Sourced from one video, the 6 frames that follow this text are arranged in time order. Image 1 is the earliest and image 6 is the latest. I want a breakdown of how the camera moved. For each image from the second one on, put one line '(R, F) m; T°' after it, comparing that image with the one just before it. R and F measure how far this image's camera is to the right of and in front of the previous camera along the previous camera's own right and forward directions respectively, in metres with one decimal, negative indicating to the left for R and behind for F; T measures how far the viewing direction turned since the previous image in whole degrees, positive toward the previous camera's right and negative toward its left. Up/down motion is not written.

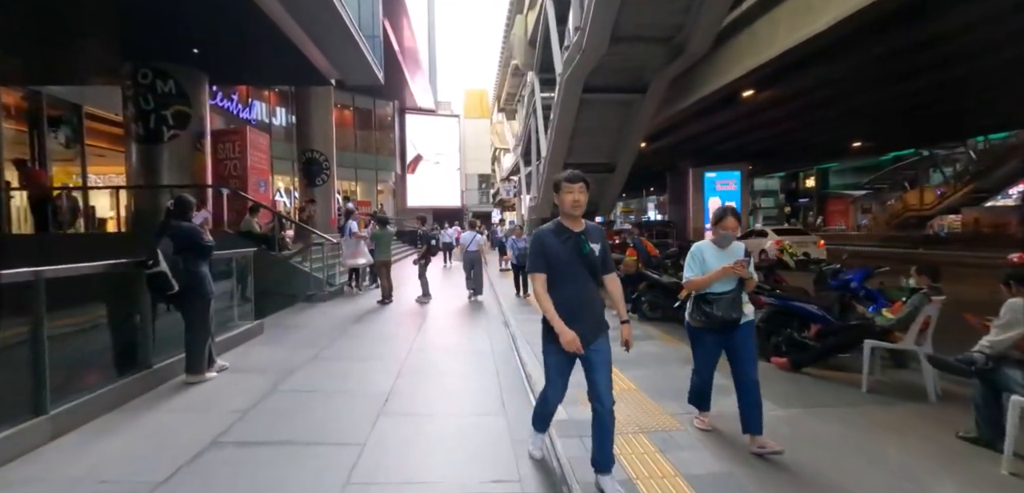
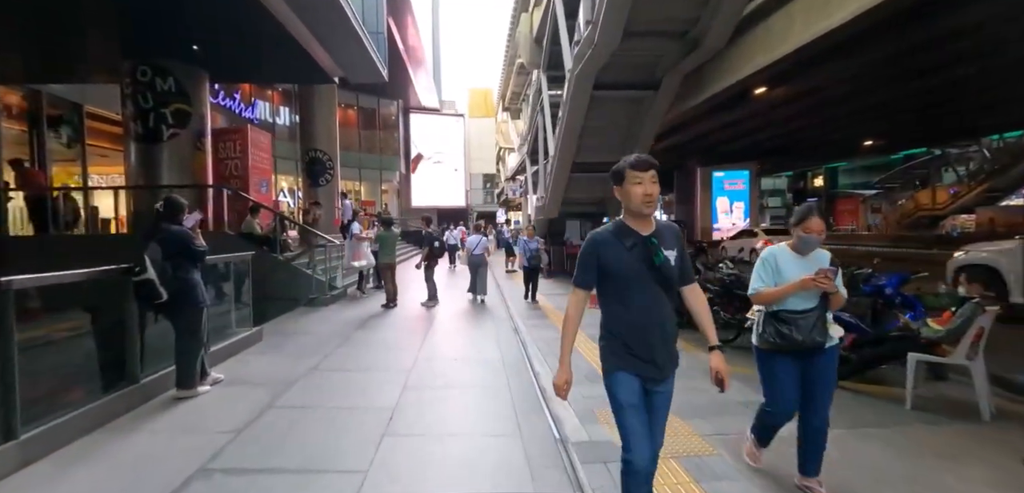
(-0.1, +0.3) m; -1°
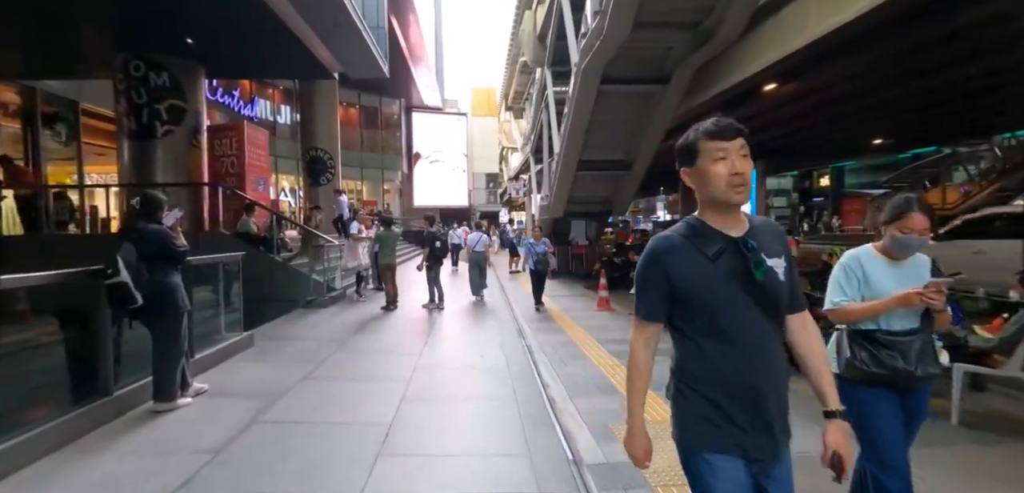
(0.0, +0.4) m; 0°
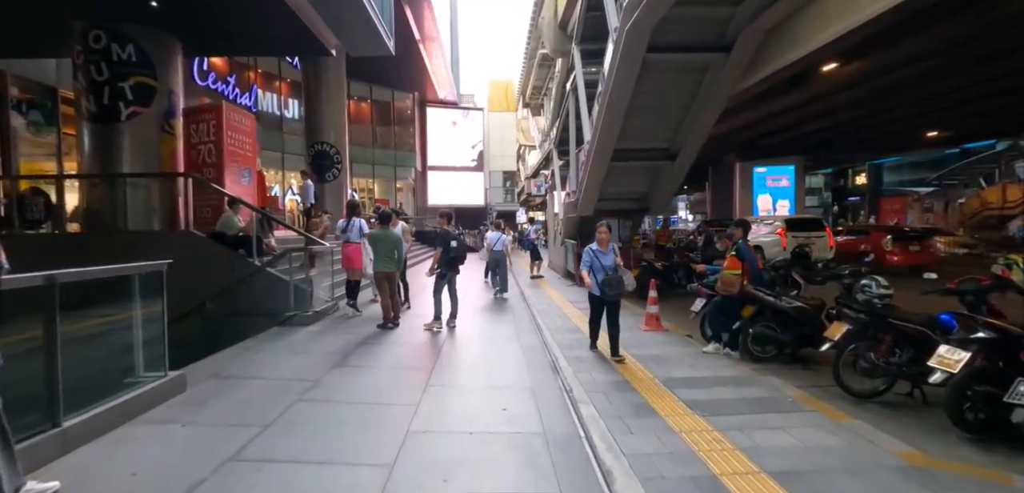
(-0.2, +1.8) m; -2°
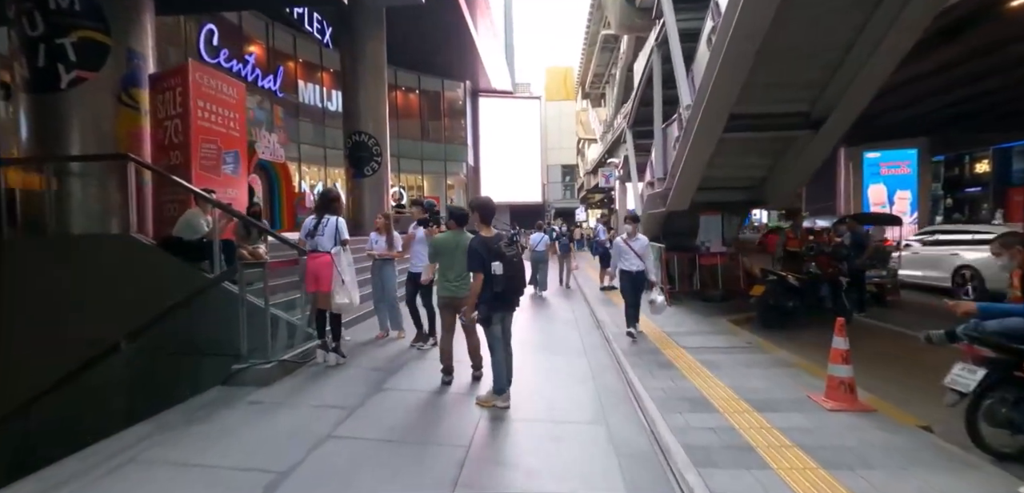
(-0.2, +3.1) m; -7°
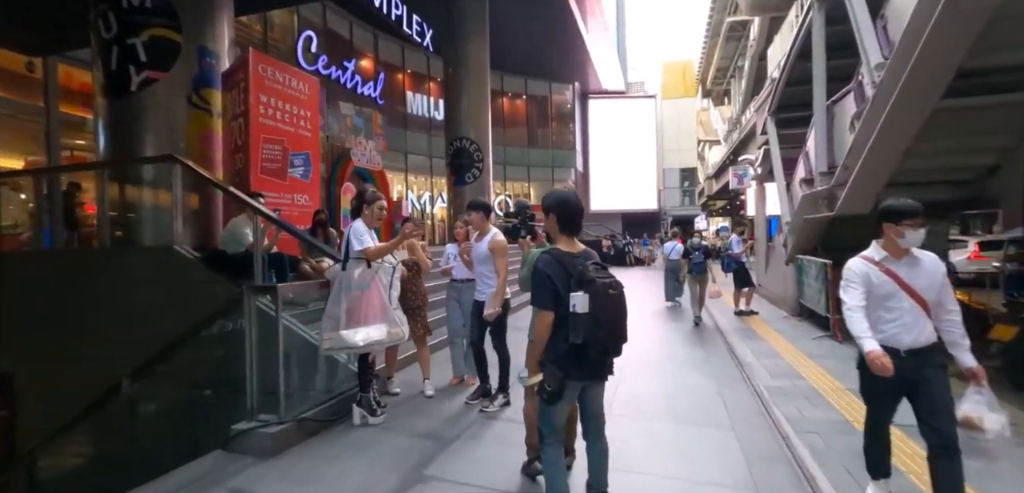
(0.0, +1.8) m; -14°
